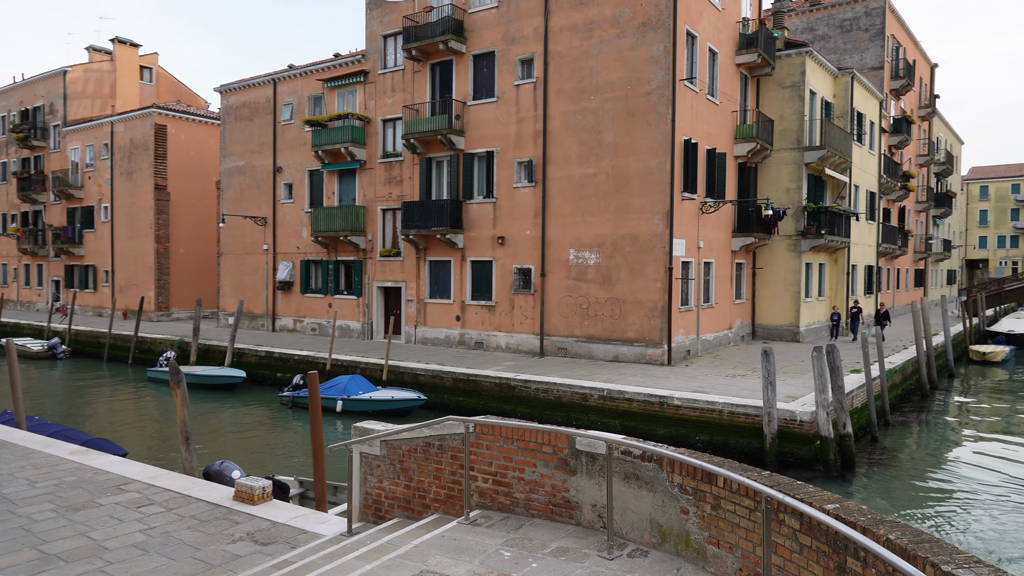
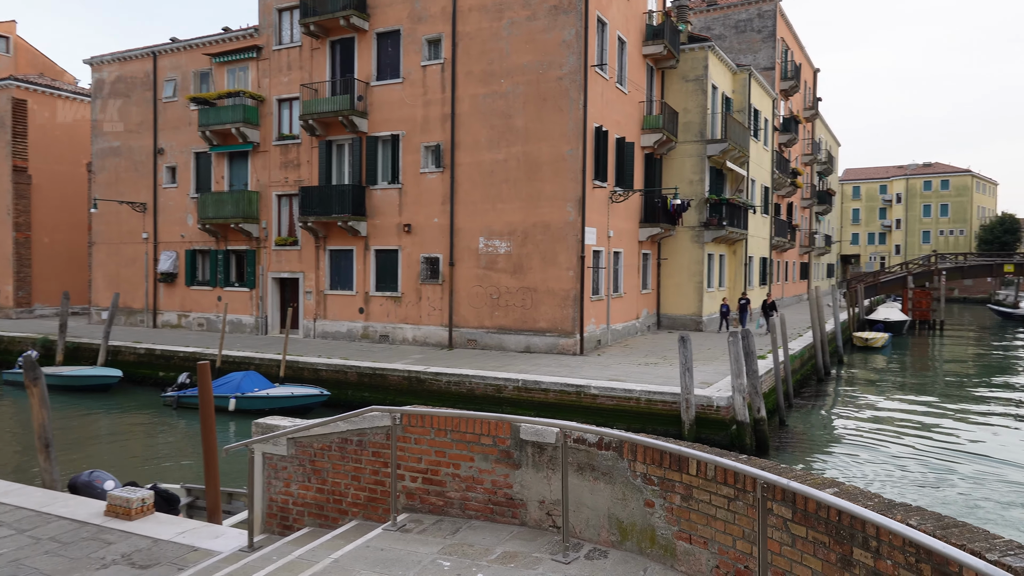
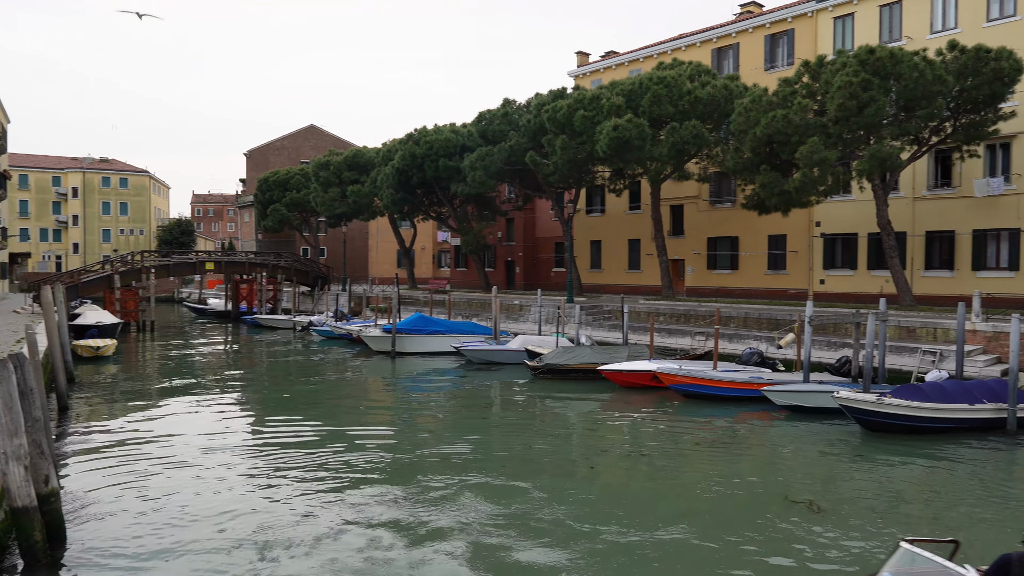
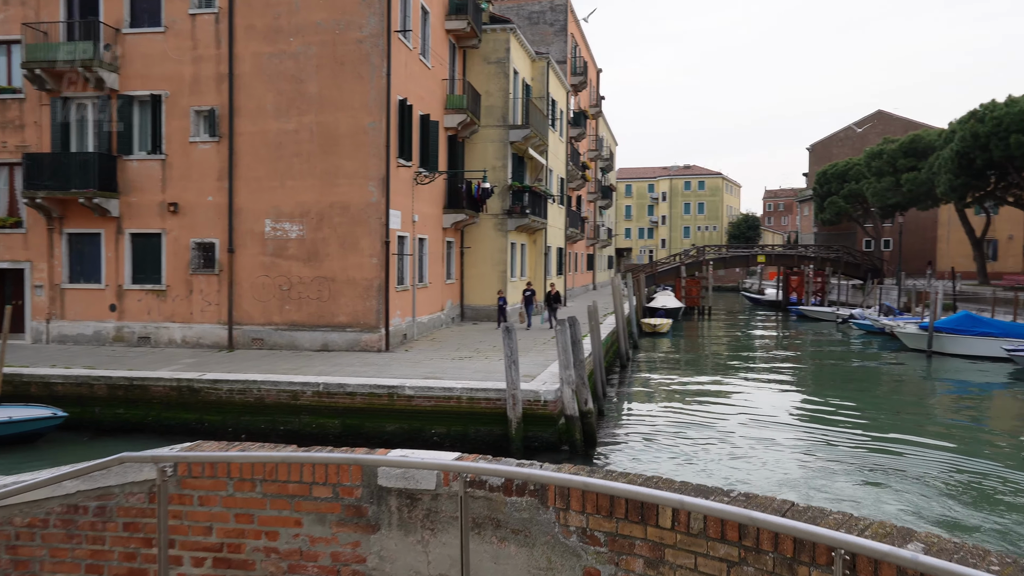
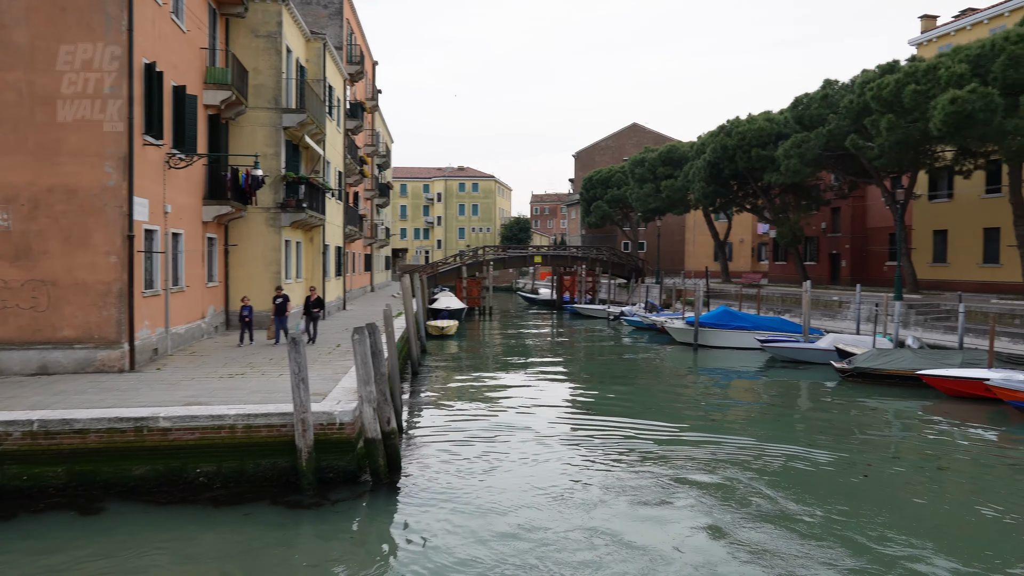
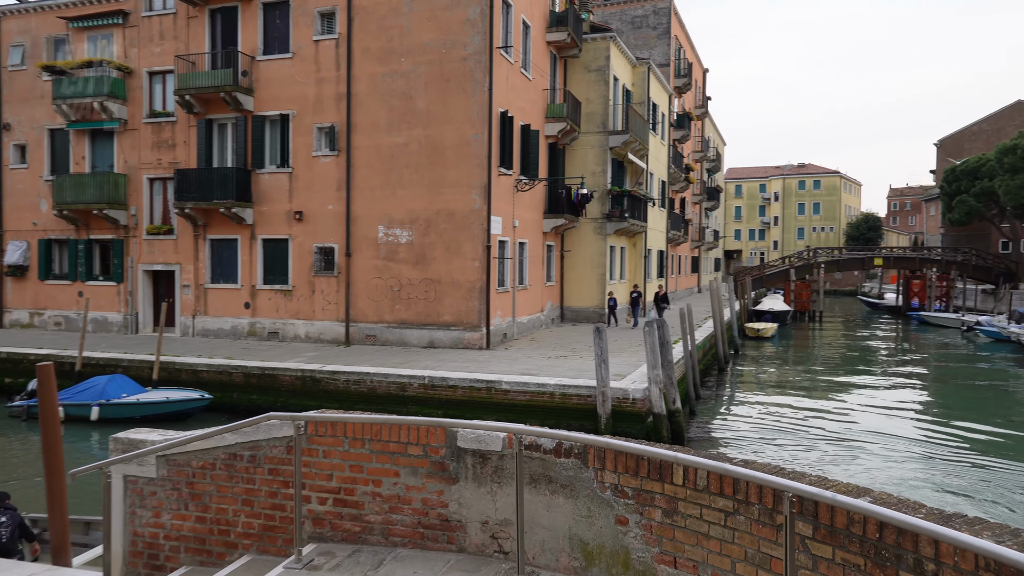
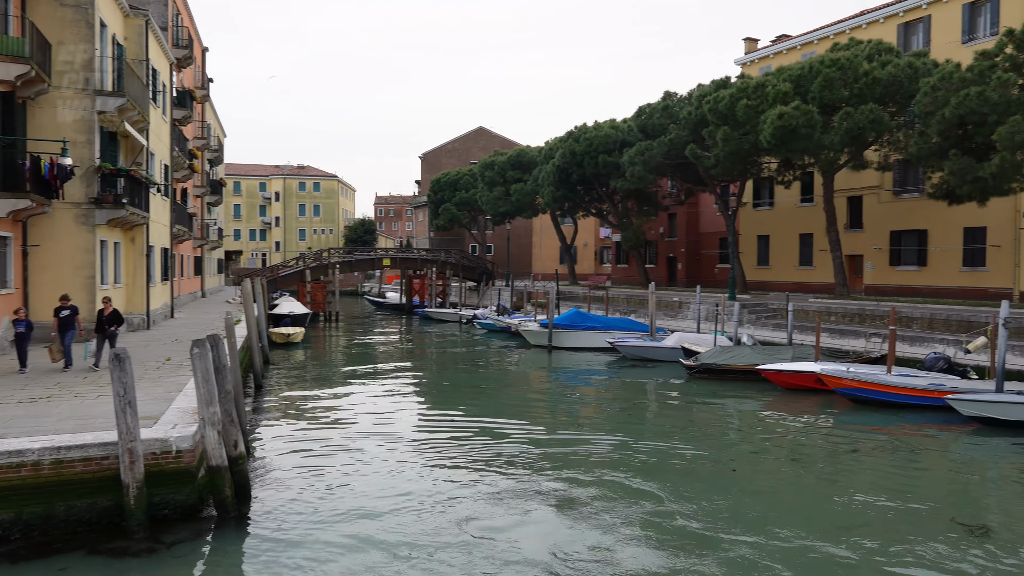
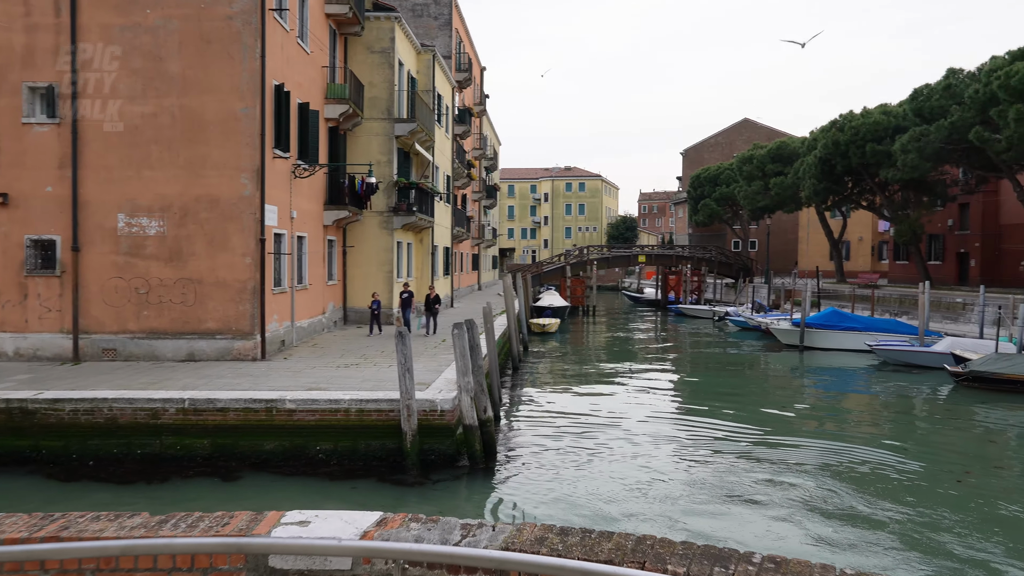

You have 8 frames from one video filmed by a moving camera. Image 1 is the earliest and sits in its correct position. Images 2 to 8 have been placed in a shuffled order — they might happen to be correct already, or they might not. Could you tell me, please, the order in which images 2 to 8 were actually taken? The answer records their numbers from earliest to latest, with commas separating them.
2, 6, 4, 8, 5, 7, 3
